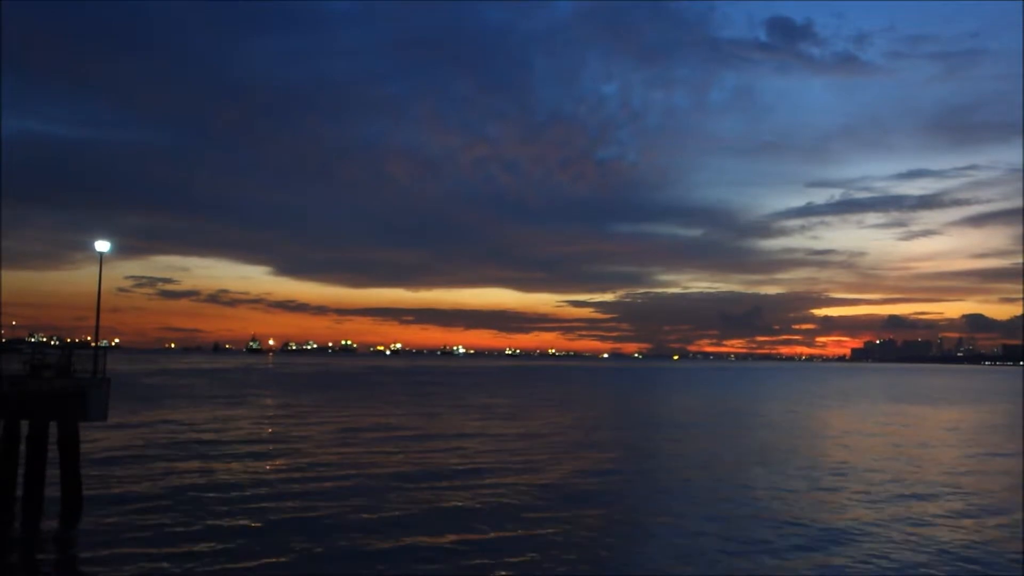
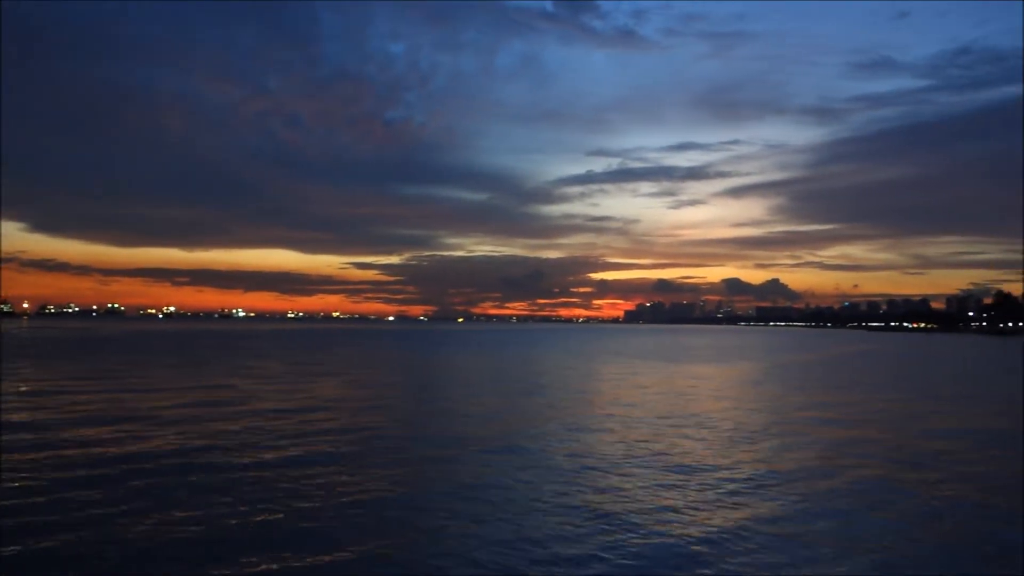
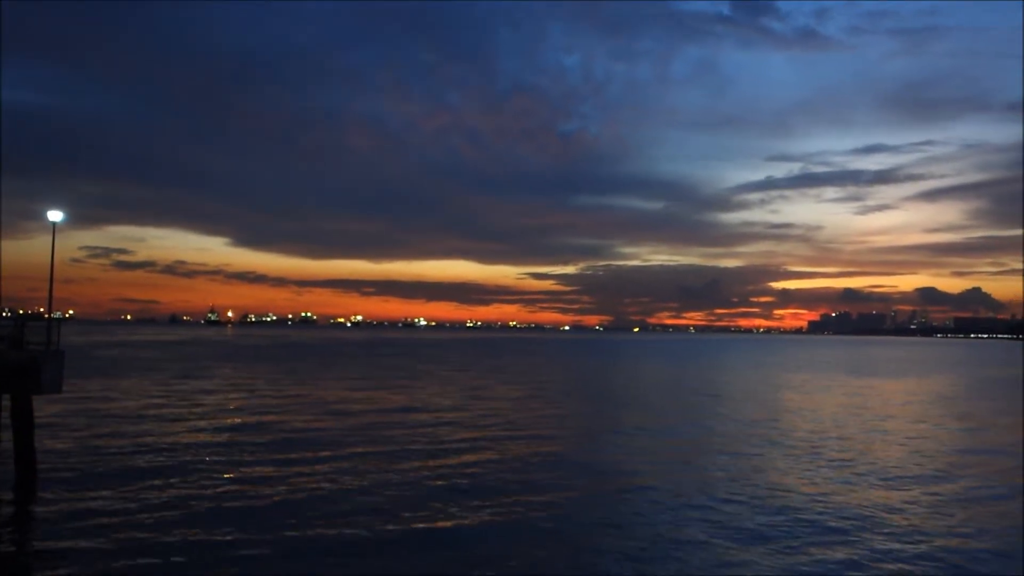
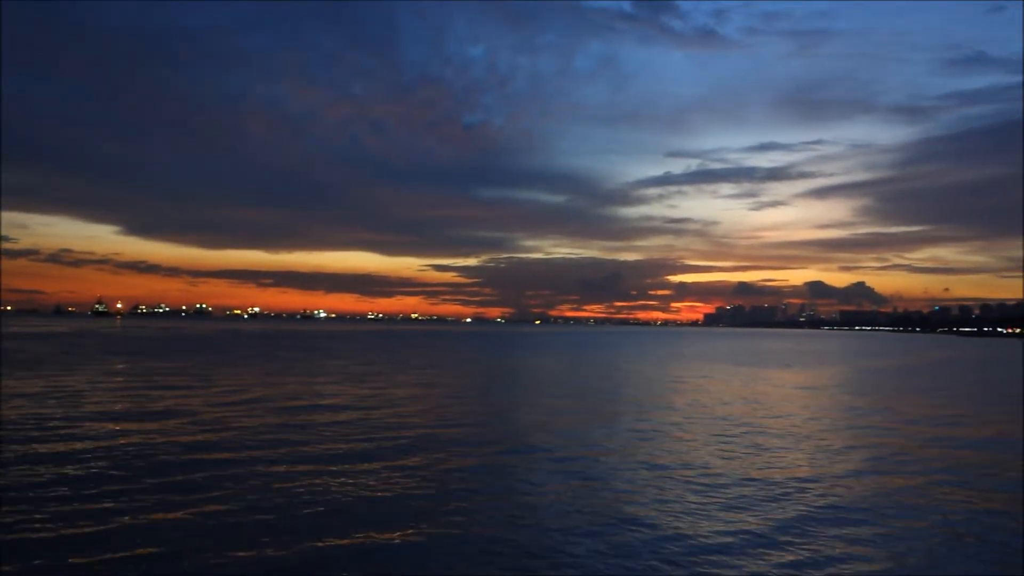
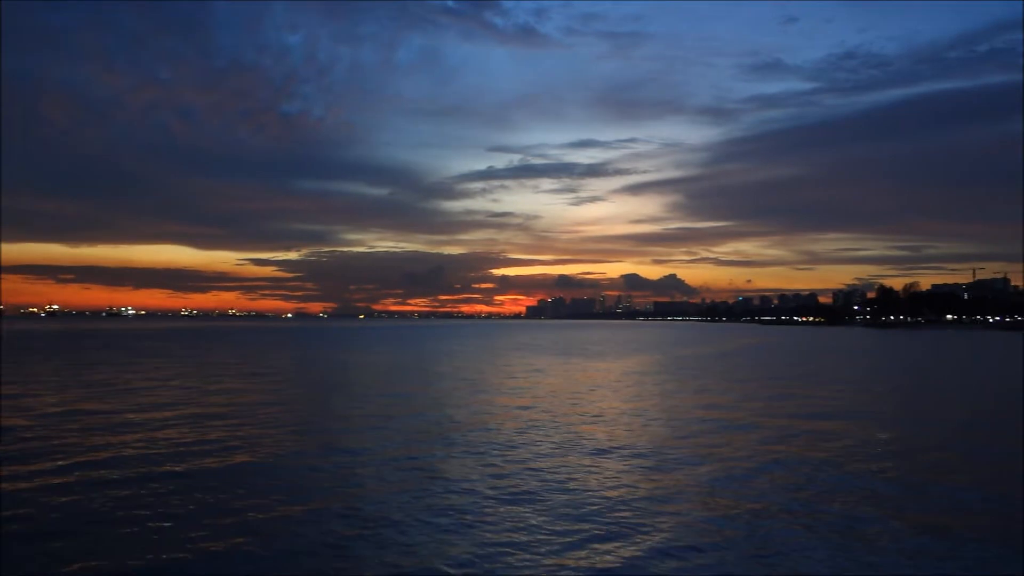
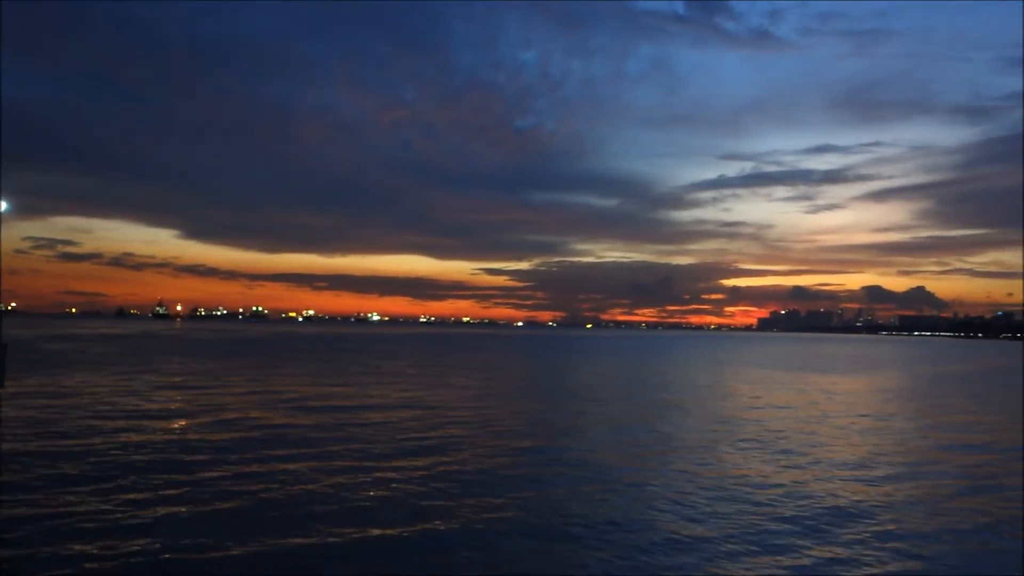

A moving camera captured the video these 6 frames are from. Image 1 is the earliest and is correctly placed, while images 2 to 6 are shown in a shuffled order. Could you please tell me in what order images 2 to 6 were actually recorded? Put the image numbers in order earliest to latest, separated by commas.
3, 6, 4, 2, 5
